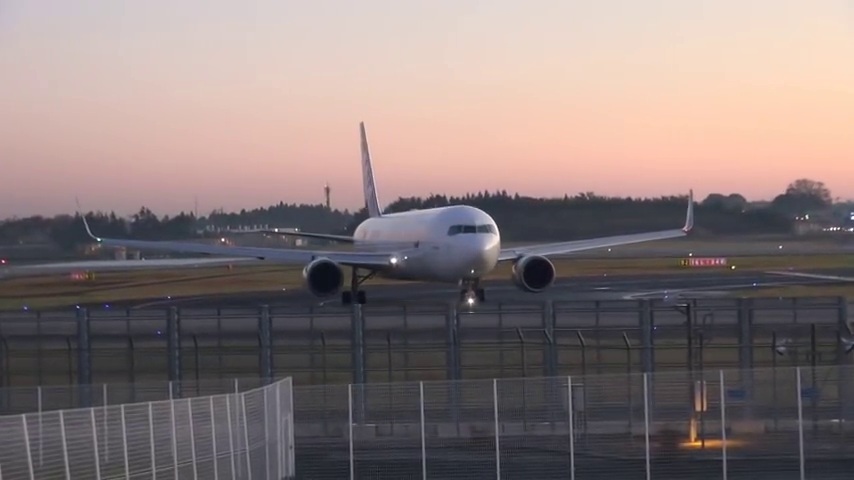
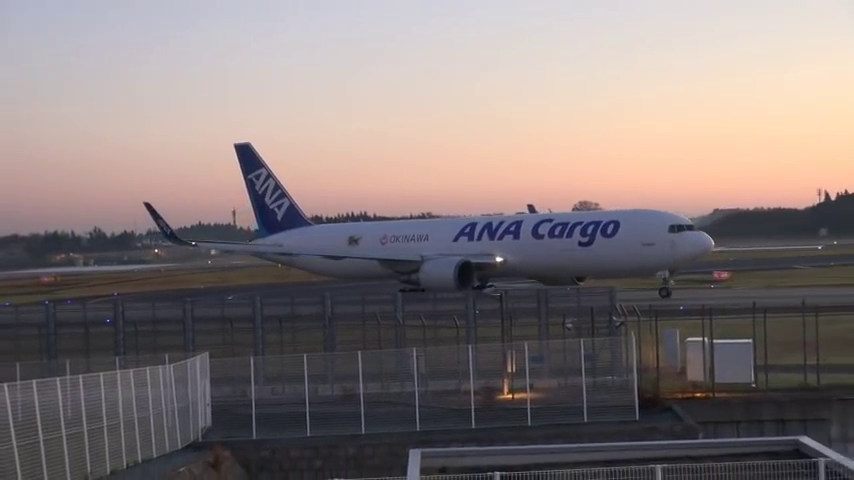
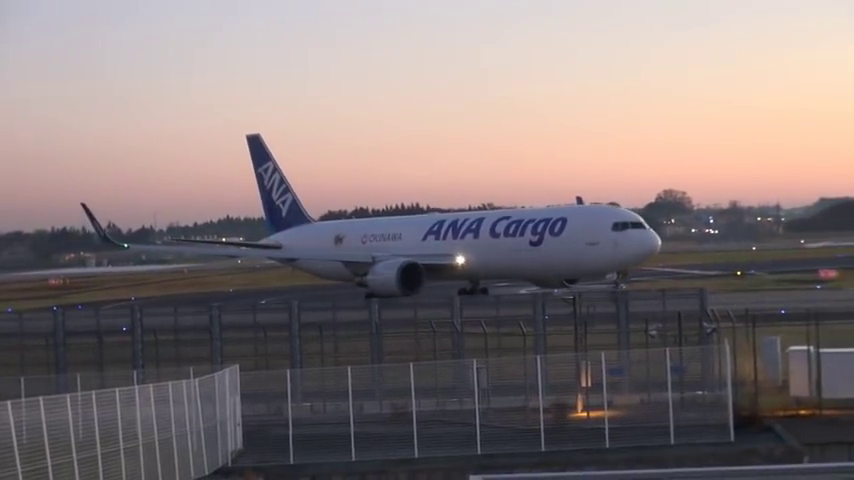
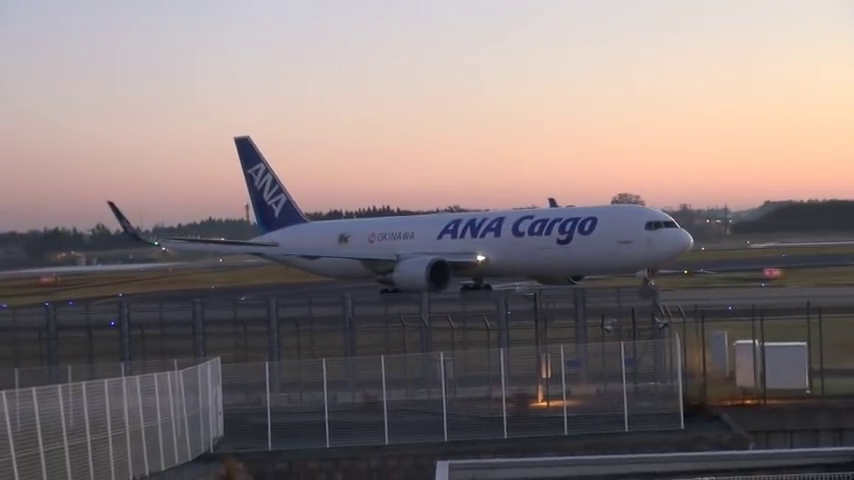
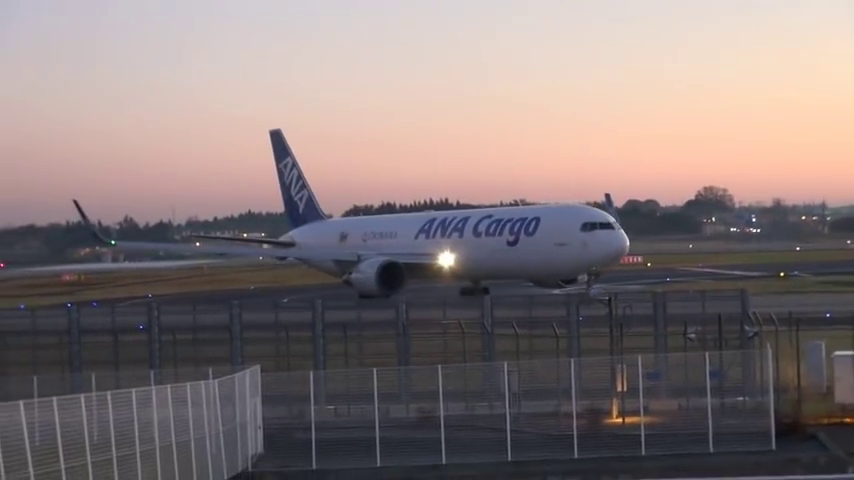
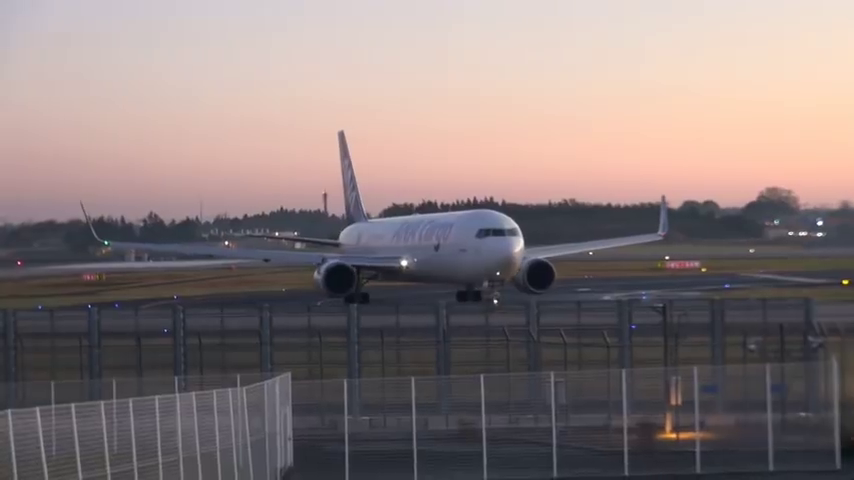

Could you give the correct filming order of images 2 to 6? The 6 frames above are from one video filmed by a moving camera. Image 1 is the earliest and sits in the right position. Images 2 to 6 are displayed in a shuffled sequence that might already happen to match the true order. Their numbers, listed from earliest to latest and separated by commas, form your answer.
6, 5, 3, 4, 2
